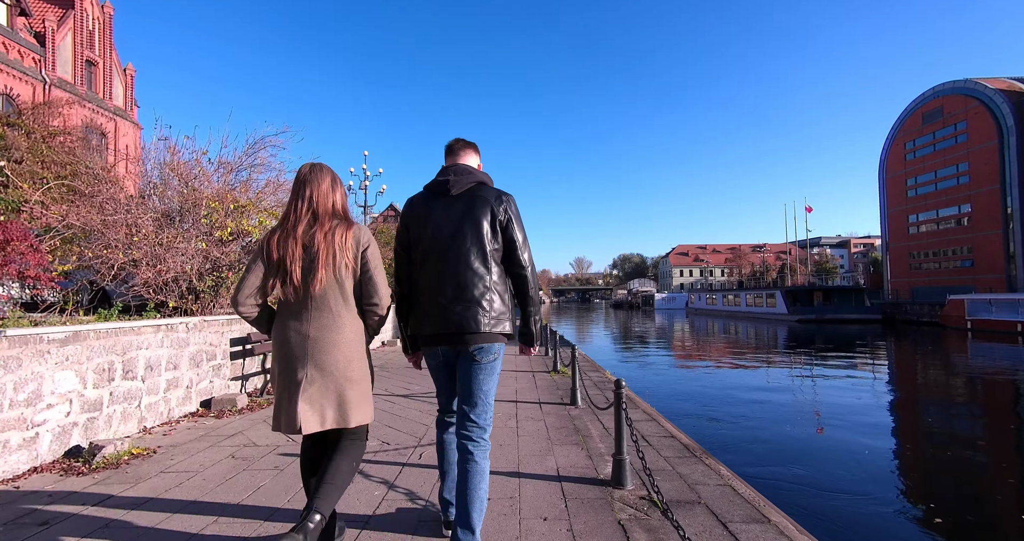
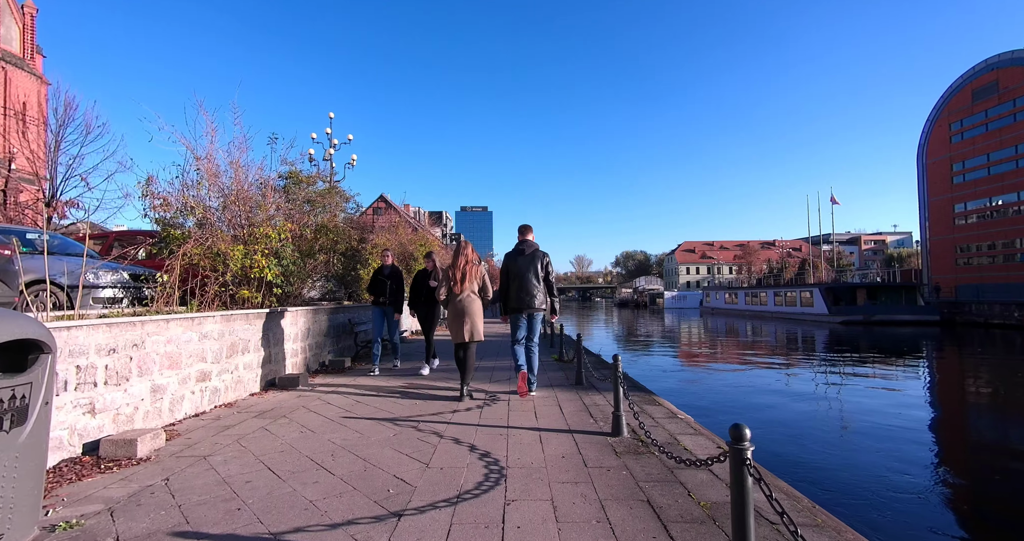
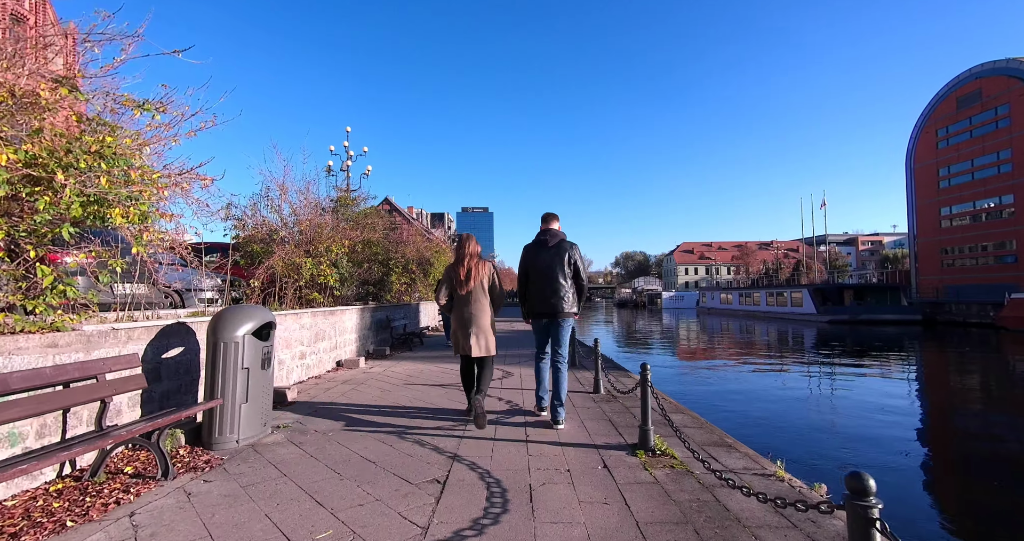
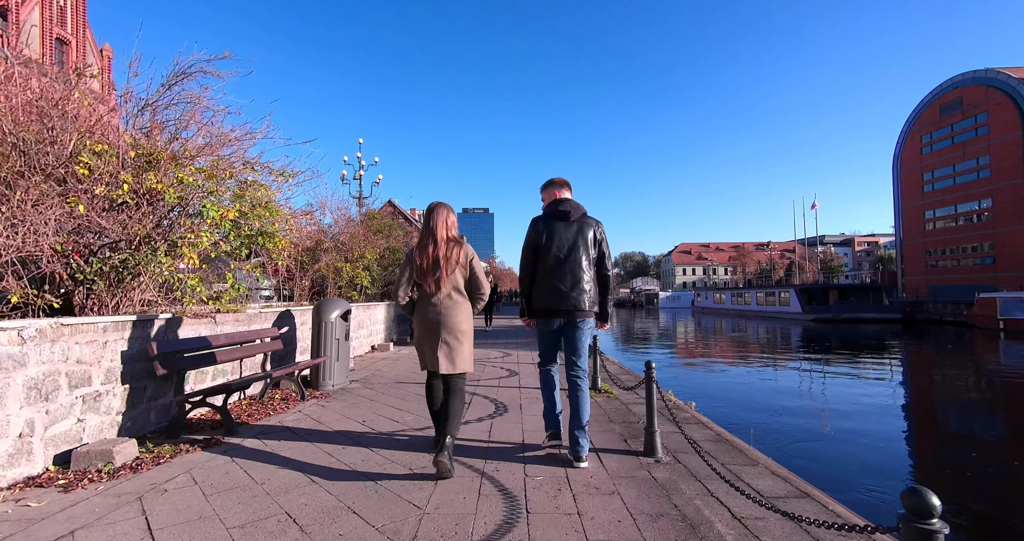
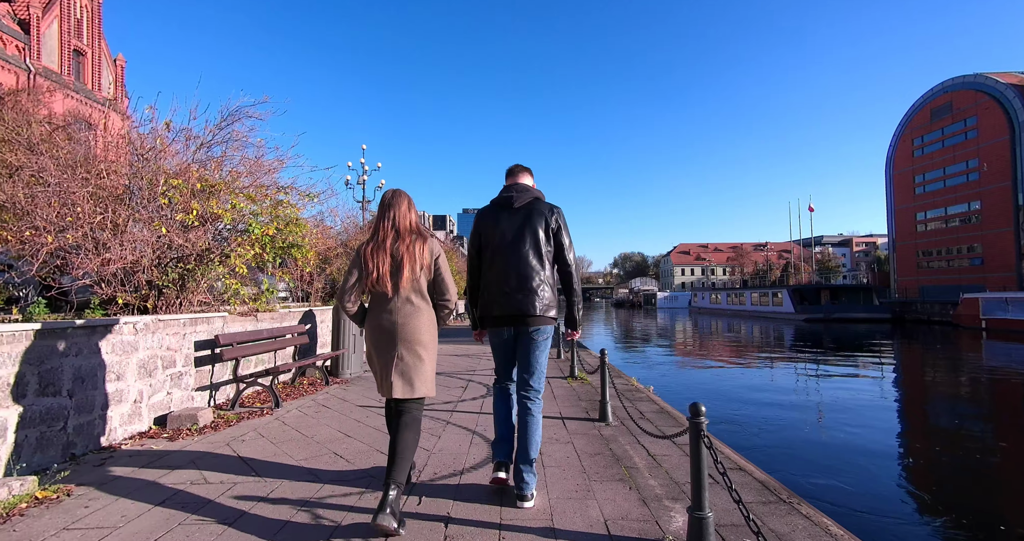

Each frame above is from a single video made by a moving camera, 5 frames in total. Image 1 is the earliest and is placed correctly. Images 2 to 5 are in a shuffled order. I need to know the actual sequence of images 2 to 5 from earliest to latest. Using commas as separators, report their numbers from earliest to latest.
5, 4, 3, 2
